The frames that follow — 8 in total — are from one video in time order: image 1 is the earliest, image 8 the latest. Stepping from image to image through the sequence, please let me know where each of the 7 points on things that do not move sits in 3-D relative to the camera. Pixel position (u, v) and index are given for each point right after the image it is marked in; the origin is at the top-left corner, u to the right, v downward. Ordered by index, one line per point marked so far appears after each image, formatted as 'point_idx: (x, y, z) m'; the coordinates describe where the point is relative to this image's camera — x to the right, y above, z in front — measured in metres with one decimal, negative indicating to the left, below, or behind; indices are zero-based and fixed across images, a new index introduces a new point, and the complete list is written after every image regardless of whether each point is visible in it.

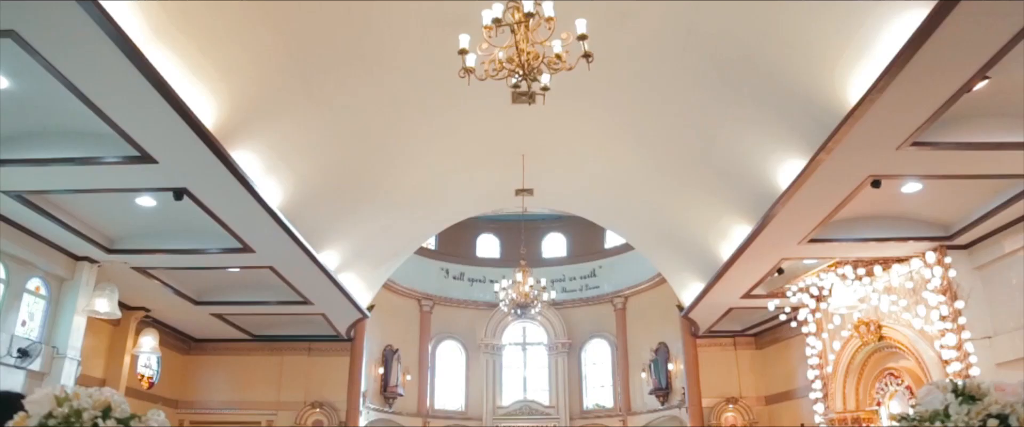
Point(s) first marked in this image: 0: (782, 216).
0: (+2.6, 0.0, +8.6) m
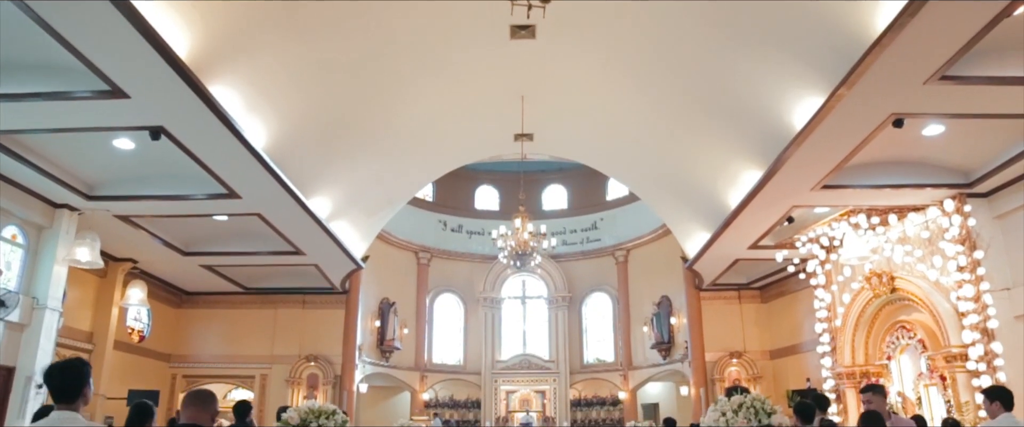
0: (+2.6, +0.5, +8.1) m
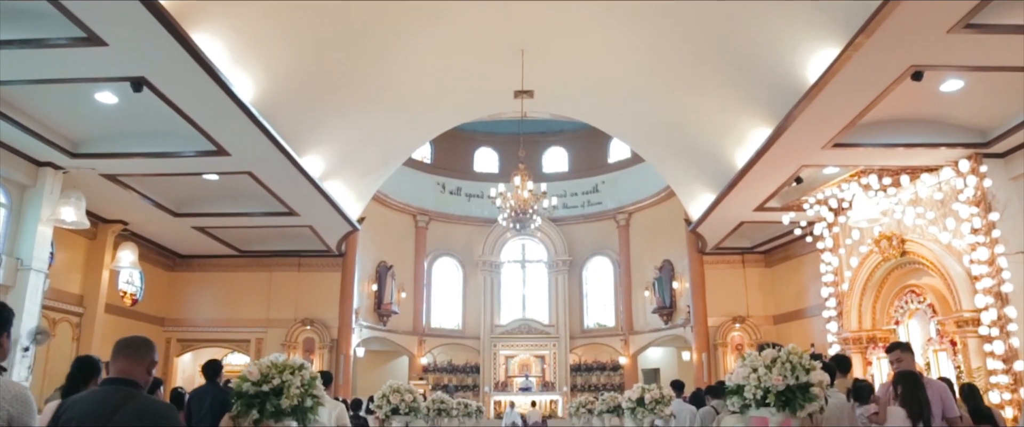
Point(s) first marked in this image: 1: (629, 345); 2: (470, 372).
0: (+2.6, +0.9, +7.8) m
1: (+2.3, -2.6, +17.8) m
2: (-0.9, -3.2, +18.3) m
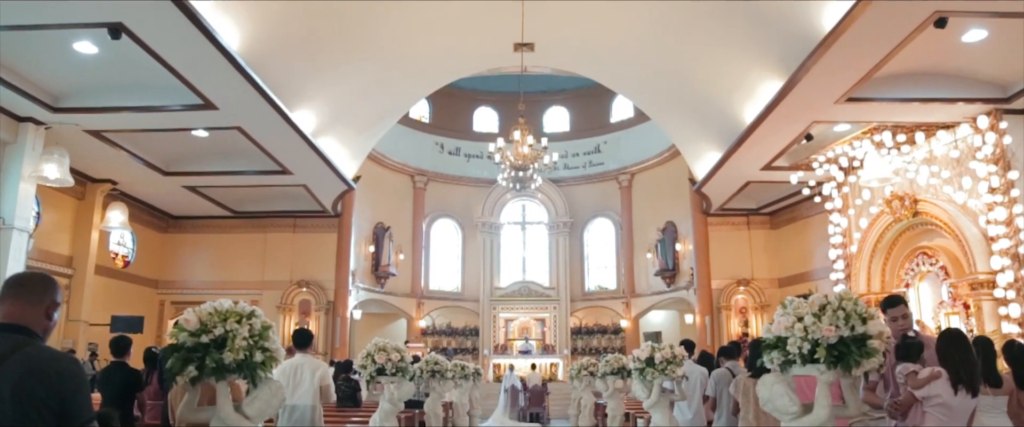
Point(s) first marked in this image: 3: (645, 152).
0: (+2.6, +1.2, +7.4) m
1: (+2.3, -1.8, +17.5) m
2: (-0.9, -2.5, +18.1) m
3: (+2.7, +1.2, +17.7) m
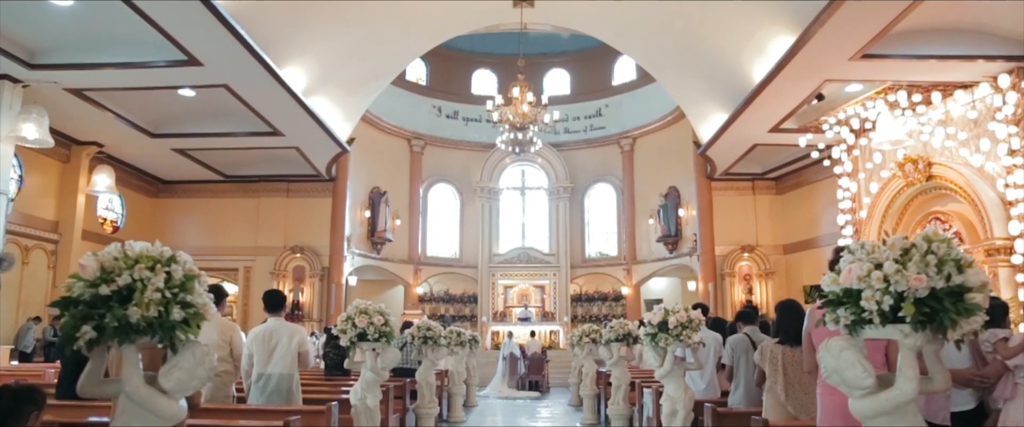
0: (+2.6, +1.5, +7.0) m
1: (+2.3, -1.2, +17.2) m
2: (-0.9, -1.8, +17.8) m
3: (+2.6, +1.9, +17.3) m
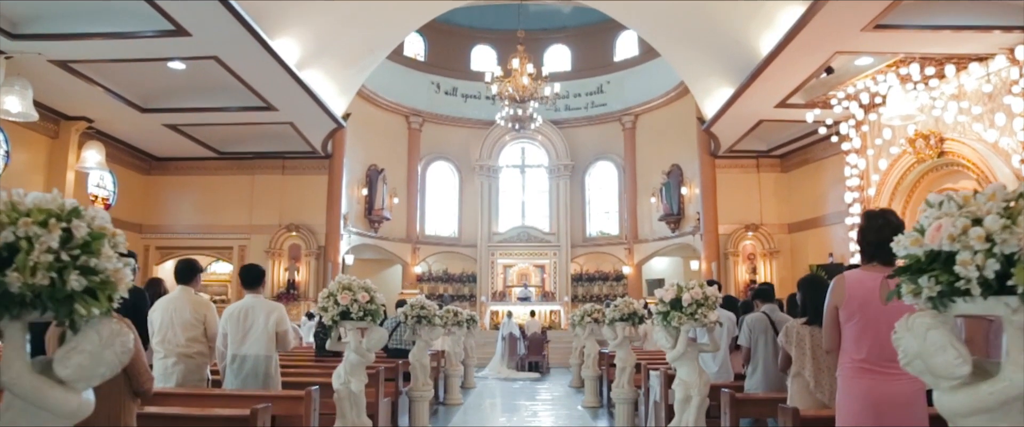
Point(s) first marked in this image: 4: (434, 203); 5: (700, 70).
0: (+2.6, +1.7, +6.7) m
1: (+2.3, -0.8, +17.0) m
2: (-0.9, -1.3, +17.6) m
3: (+2.6, +2.3, +17.0) m
4: (-1.6, +0.2, +17.9) m
5: (+2.3, +1.7, +10.8) m
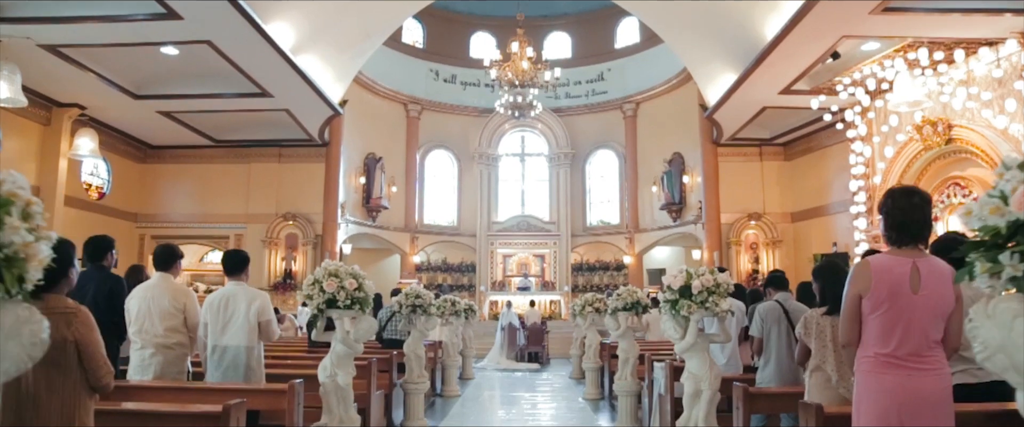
0: (+2.6, +1.8, +6.5) m
1: (+2.3, -0.6, +16.8) m
2: (-0.9, -1.1, +17.4) m
3: (+2.6, +2.5, +16.8) m
4: (-1.6, +0.4, +17.7) m
5: (+2.3, +1.9, +10.6) m
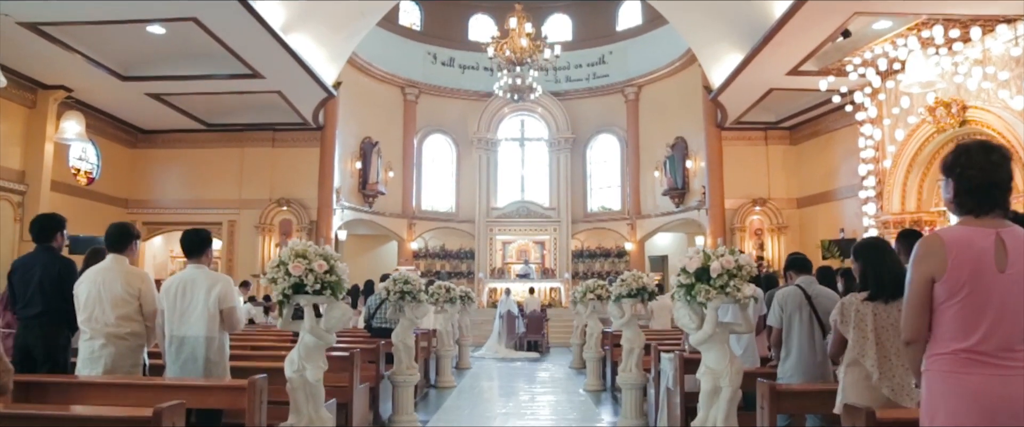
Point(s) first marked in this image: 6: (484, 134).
0: (+2.5, +1.9, +6.2) m
1: (+2.3, -0.3, +16.5) m
2: (-0.9, -0.9, +17.1) m
3: (+2.6, +2.8, +16.4) m
4: (-1.6, +0.7, +17.4) m
5: (+2.3, +2.1, +10.3) m
6: (-0.5, +1.6, +17.6) m
